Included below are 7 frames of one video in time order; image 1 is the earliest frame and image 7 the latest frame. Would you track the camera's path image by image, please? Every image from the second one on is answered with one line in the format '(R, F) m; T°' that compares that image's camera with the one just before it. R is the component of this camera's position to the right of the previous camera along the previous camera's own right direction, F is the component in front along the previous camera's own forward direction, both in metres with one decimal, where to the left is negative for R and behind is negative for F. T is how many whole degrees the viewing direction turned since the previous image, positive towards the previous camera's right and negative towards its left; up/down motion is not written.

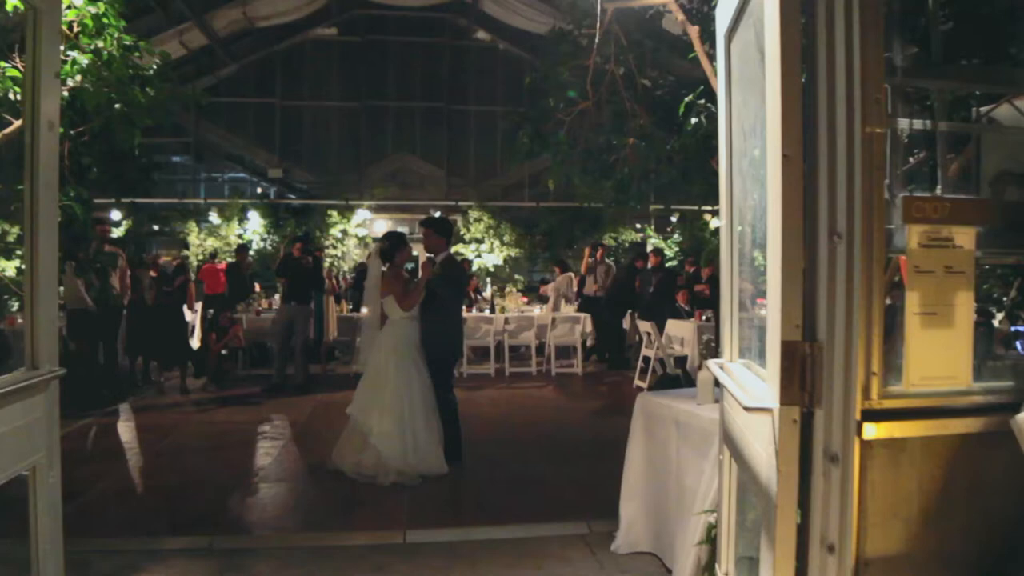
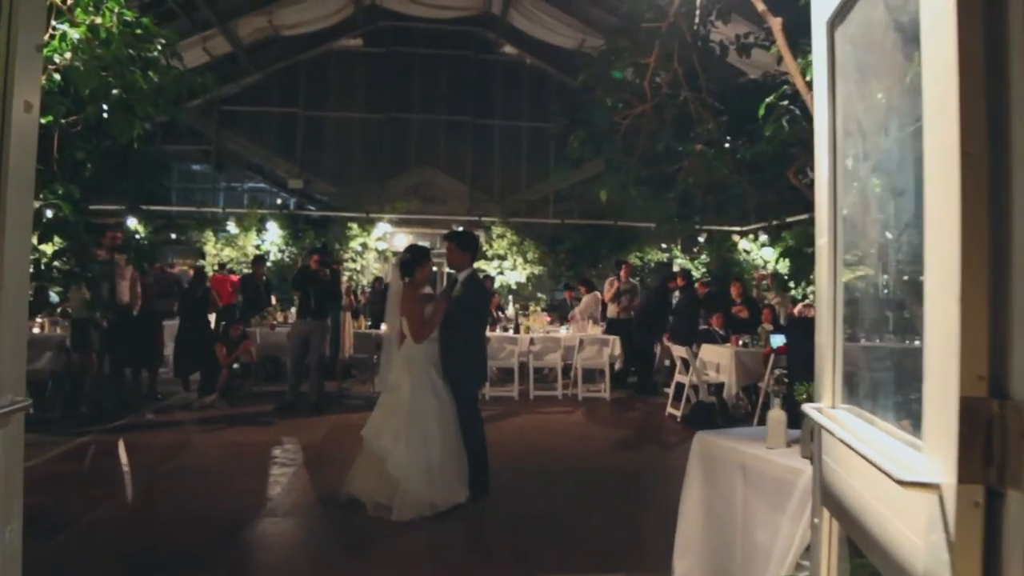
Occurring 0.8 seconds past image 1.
(-0.1, +0.5) m; -1°
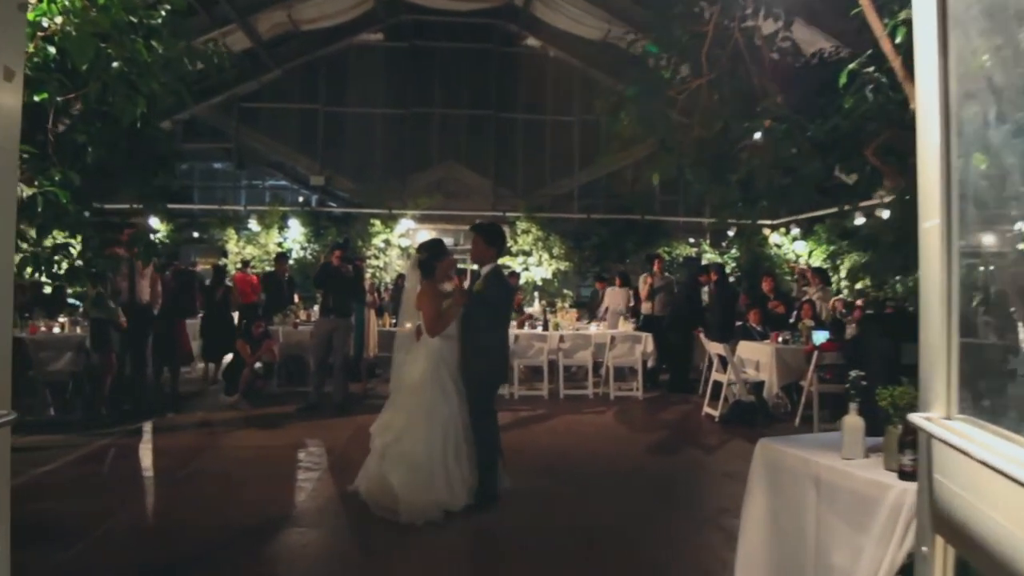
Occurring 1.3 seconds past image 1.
(-0.1, +0.3) m; -2°
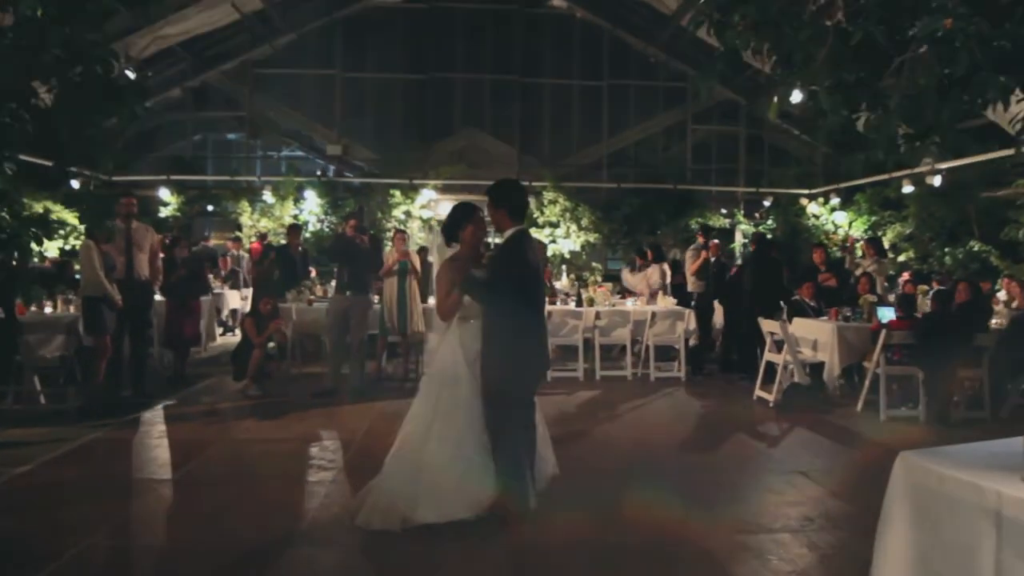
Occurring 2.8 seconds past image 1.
(-0.2, +0.8) m; -1°
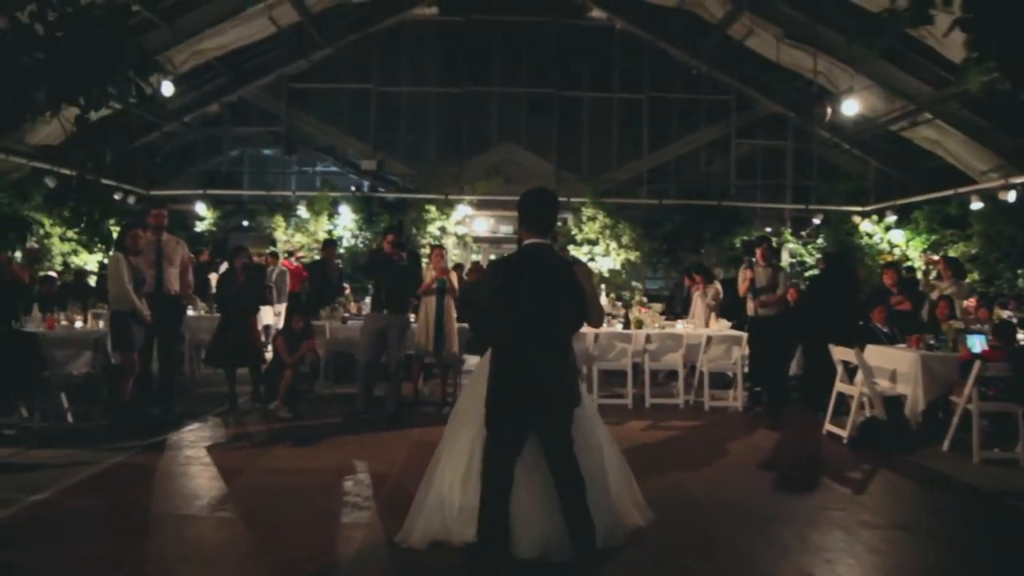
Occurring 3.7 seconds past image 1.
(-0.2, +0.6) m; -2°
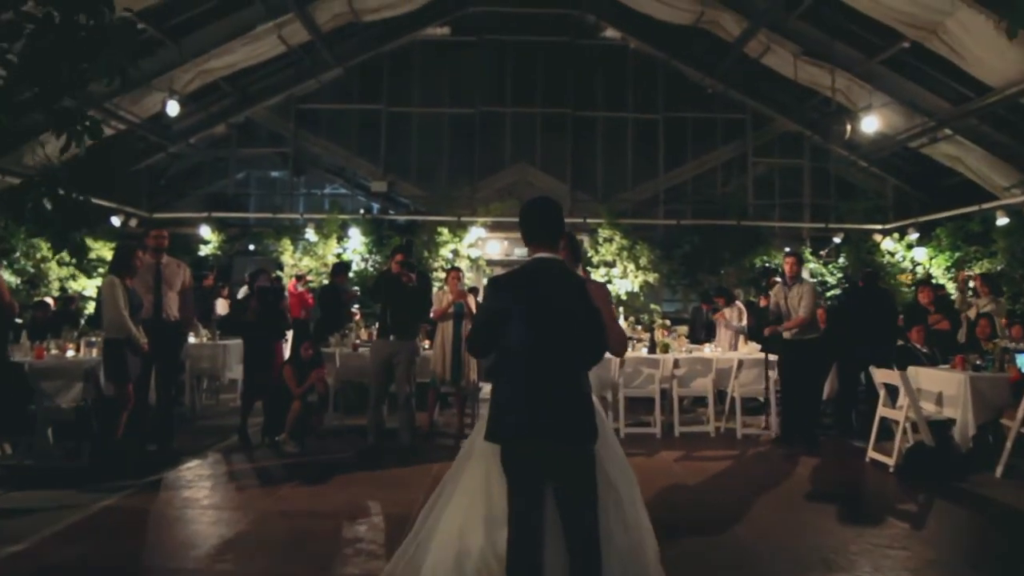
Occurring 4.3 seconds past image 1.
(-0.1, +0.5) m; -1°
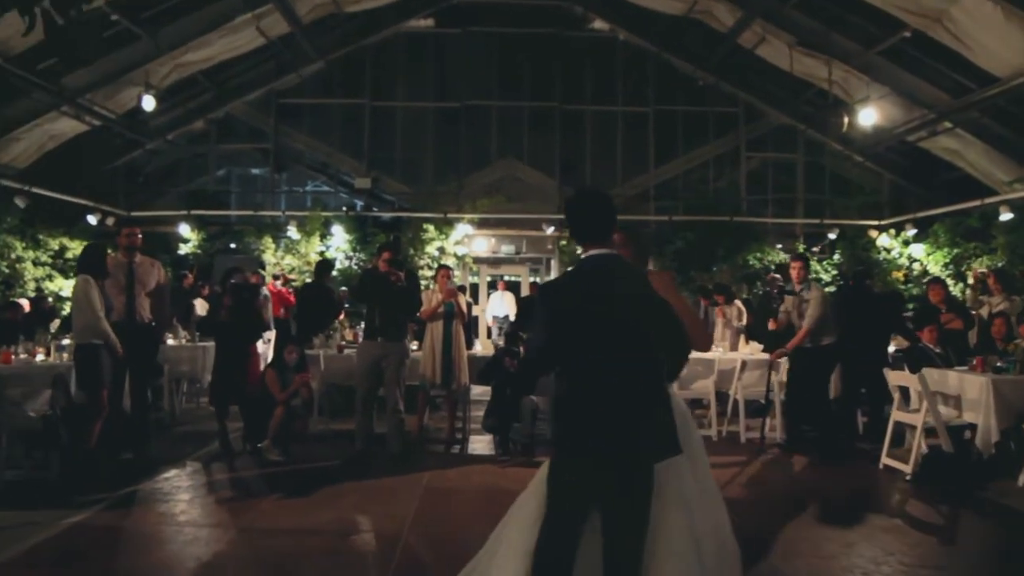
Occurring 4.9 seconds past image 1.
(-0.1, +0.4) m; +1°
